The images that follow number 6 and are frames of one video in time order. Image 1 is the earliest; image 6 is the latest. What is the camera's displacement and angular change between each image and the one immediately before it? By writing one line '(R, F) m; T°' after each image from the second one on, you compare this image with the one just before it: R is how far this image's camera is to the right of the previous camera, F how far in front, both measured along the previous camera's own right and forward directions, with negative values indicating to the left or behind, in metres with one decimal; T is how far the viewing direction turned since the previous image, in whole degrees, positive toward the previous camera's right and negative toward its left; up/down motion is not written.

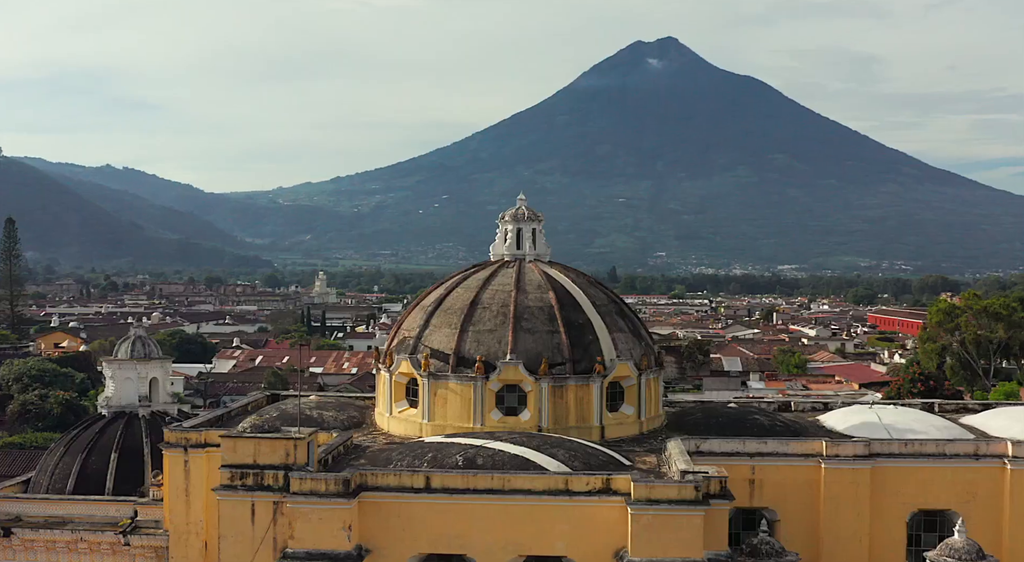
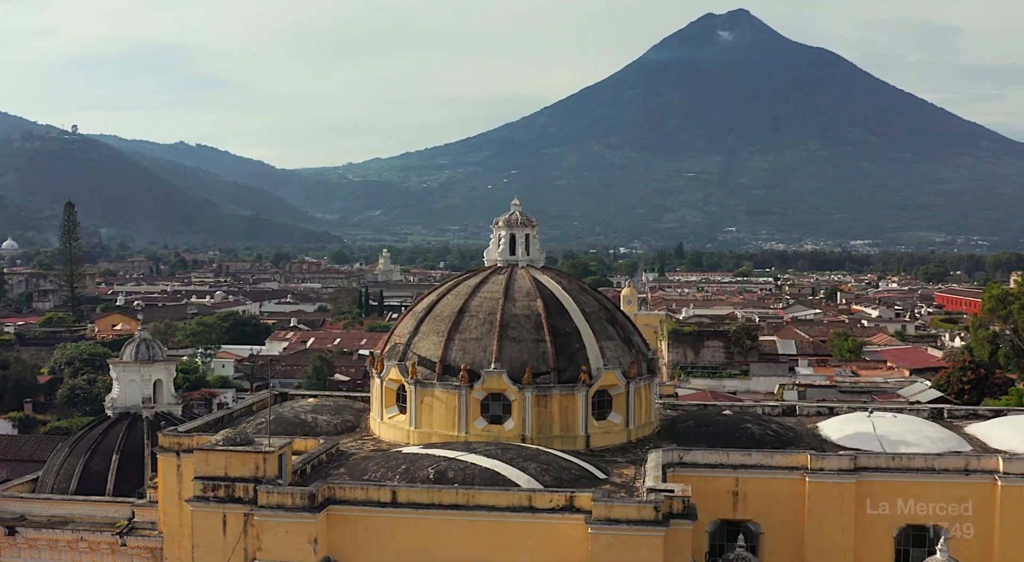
(+0.9, 0.0) m; -3°
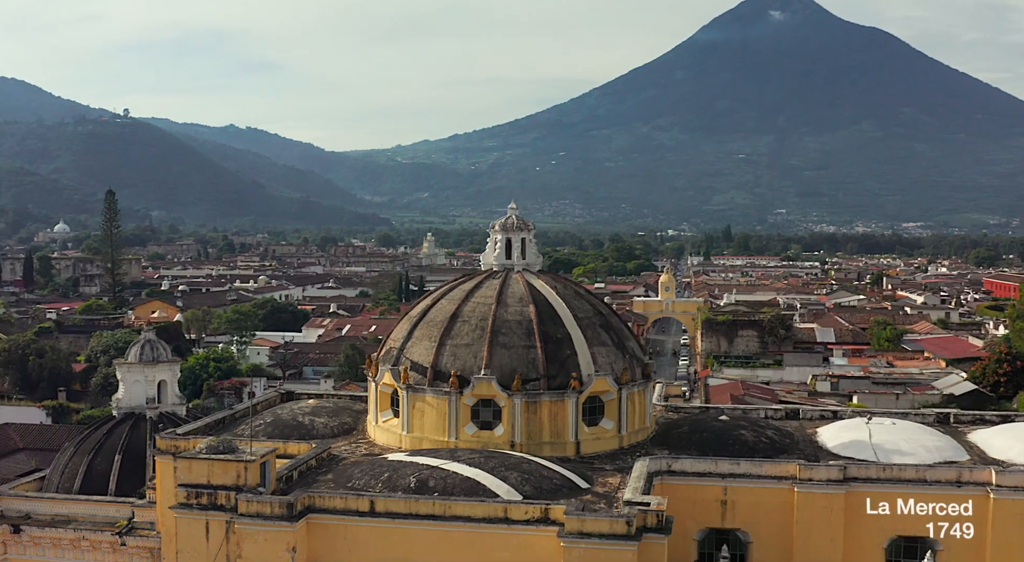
(+0.6, 0.0) m; -2°
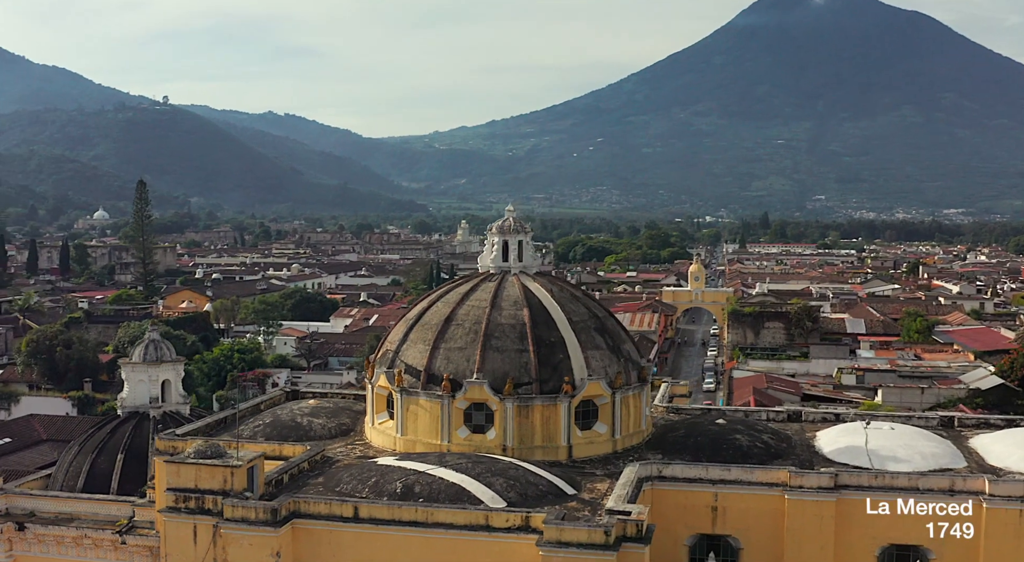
(+0.5, 0.0) m; -2°
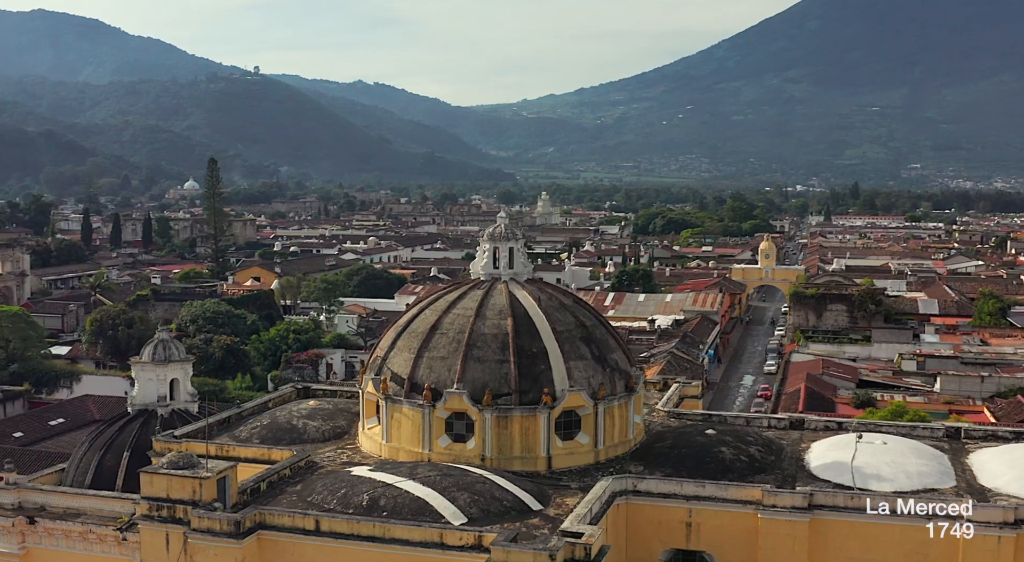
(+1.1, 0.0) m; -4°
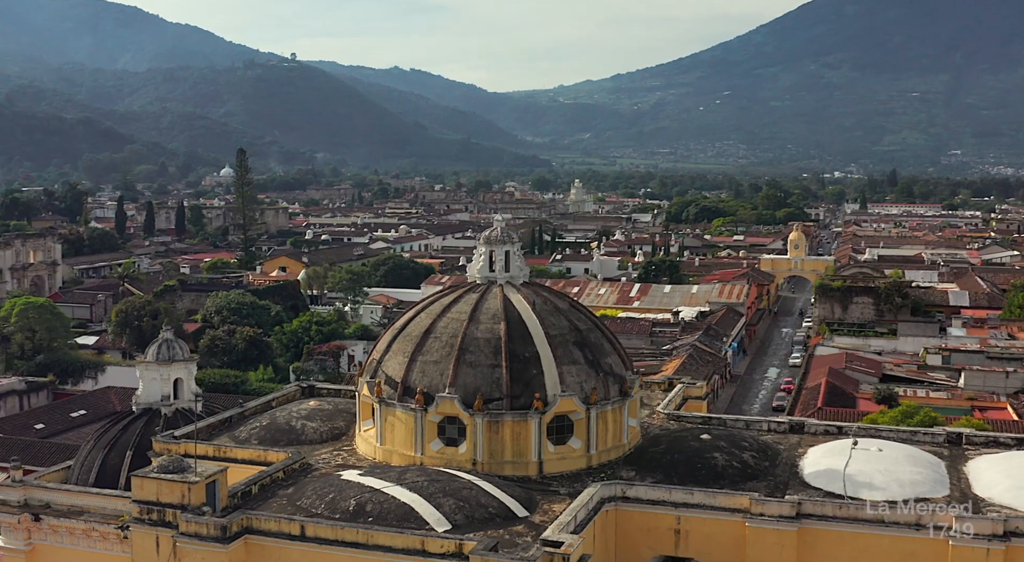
(+0.5, 0.0) m; -2°
